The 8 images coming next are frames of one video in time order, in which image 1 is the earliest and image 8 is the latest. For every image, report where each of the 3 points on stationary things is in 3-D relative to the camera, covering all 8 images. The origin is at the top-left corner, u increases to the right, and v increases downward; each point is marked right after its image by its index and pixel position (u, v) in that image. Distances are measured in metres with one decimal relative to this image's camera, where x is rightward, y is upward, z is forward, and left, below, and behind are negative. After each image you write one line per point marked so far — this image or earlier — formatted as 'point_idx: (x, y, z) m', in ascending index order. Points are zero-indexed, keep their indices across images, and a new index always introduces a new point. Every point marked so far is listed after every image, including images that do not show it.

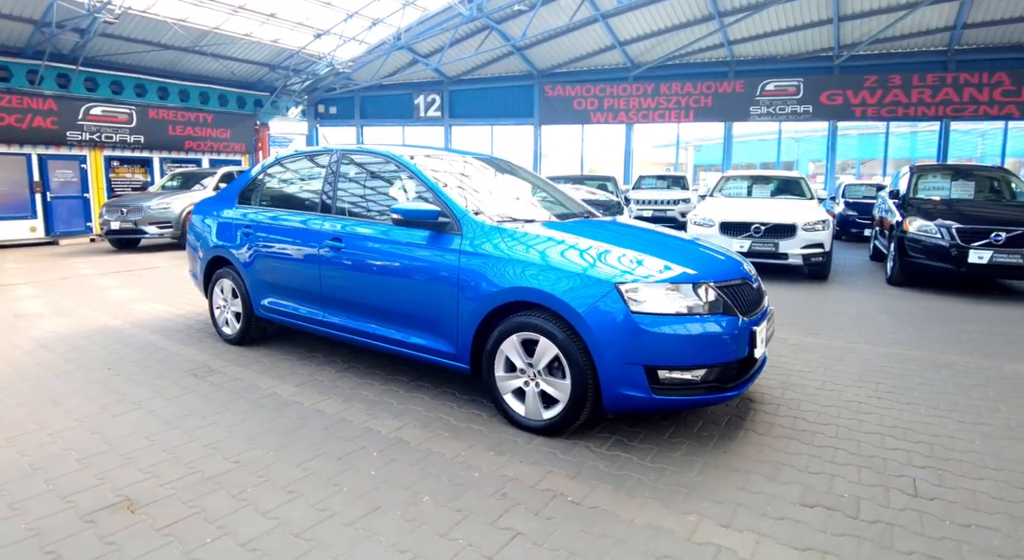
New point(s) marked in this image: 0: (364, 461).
0: (-0.7, -0.9, +3.0) m
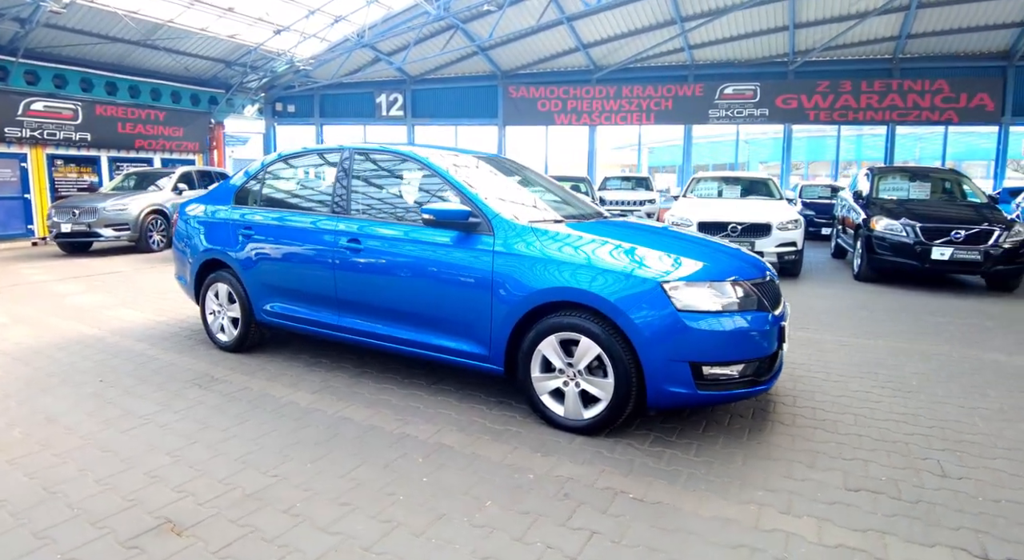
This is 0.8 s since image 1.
0: (-0.5, -1.0, +2.9) m
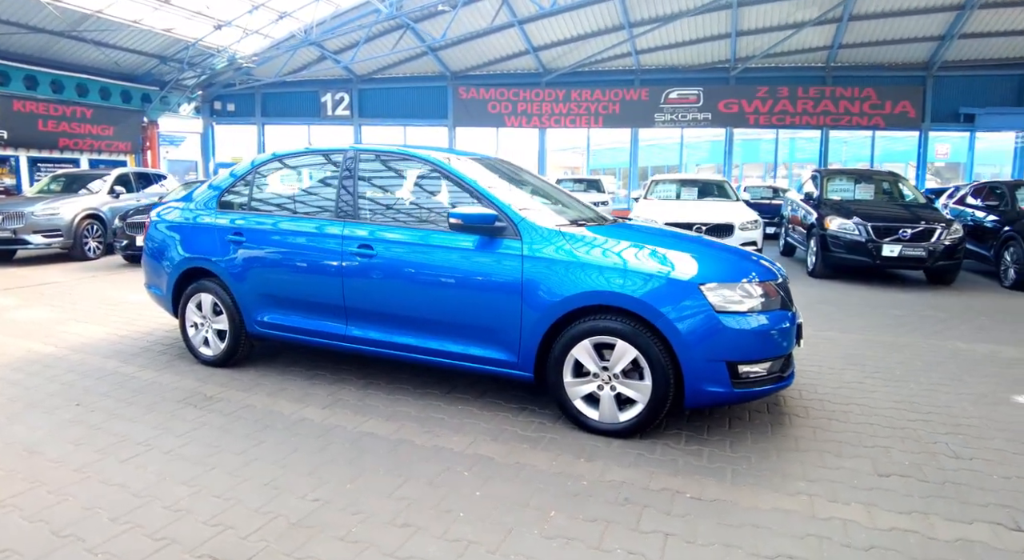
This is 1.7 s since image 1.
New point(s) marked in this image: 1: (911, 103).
0: (-0.2, -1.0, +2.9) m
1: (+10.0, +4.3, +14.3) m
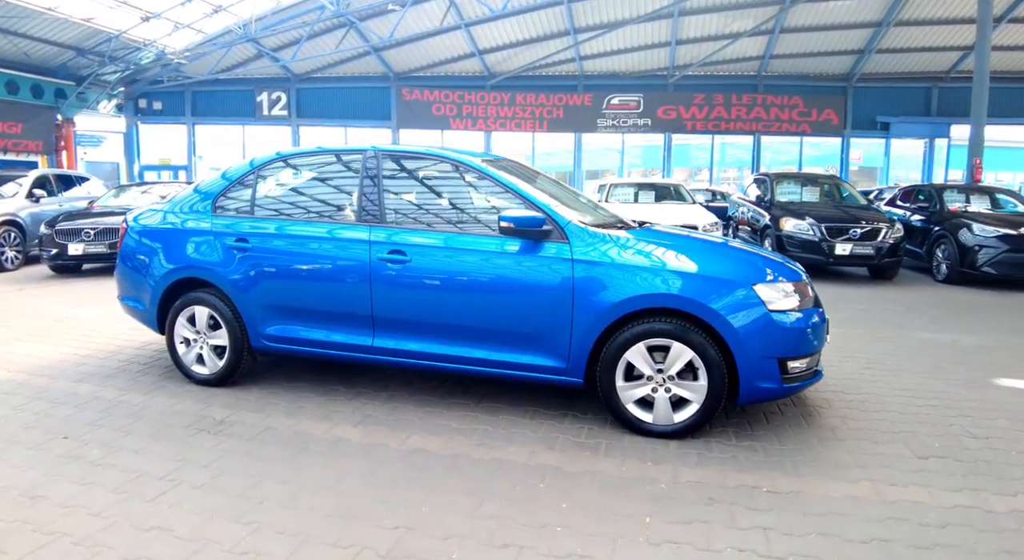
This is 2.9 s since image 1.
0: (+0.1, -1.0, +2.8) m
1: (+8.6, +4.5, +15.5) m
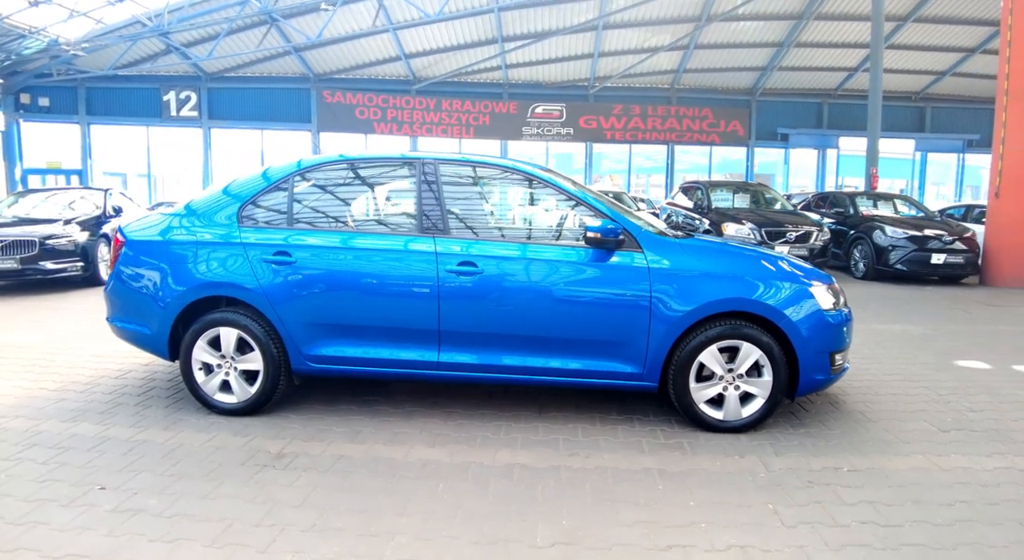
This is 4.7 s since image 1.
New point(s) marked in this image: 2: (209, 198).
0: (+0.7, -1.1, +2.9) m
1: (+6.6, +4.5, +16.9) m
2: (-2.1, +0.5, +4.0) m
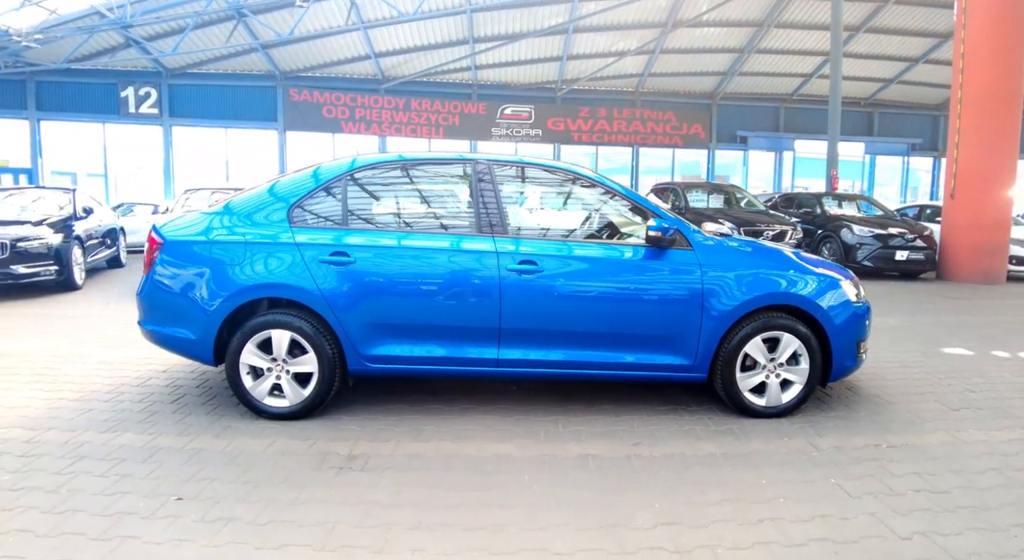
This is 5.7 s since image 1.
0: (+1.2, -1.0, +3.1) m
1: (+5.6, +4.6, +17.6) m
2: (-1.8, +0.5, +3.9) m
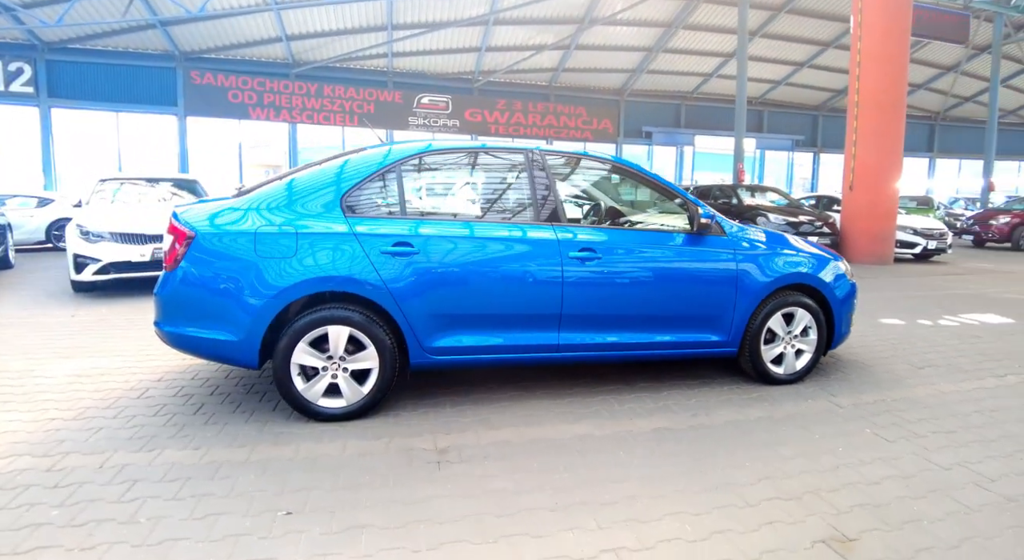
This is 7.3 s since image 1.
0: (+1.7, -0.9, +3.5) m
1: (+3.0, +5.0, +18.5) m
2: (-1.5, +0.6, +3.7) m
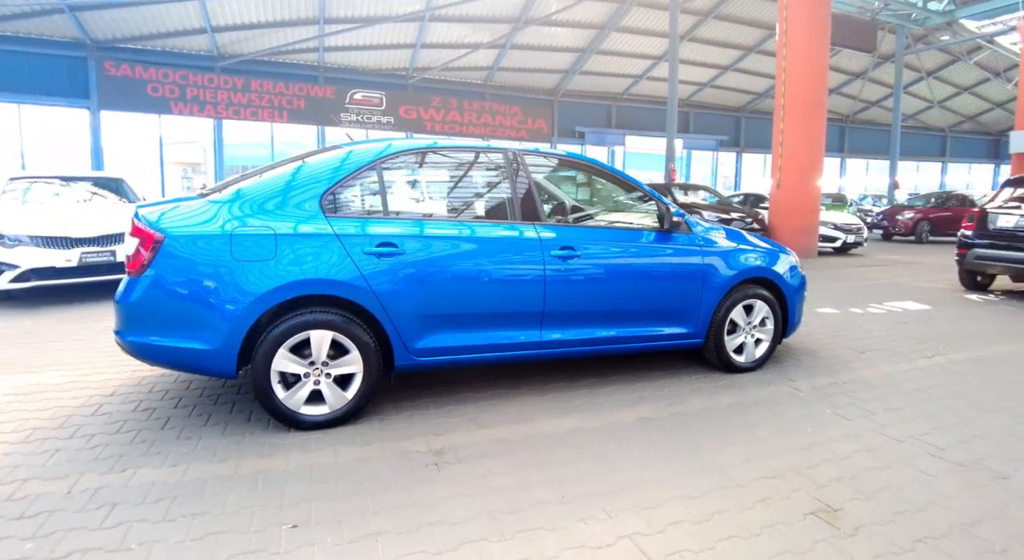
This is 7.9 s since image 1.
0: (+1.6, -0.9, +3.7) m
1: (+0.9, +5.1, +18.7) m
2: (-1.6, +0.5, +3.5) m
